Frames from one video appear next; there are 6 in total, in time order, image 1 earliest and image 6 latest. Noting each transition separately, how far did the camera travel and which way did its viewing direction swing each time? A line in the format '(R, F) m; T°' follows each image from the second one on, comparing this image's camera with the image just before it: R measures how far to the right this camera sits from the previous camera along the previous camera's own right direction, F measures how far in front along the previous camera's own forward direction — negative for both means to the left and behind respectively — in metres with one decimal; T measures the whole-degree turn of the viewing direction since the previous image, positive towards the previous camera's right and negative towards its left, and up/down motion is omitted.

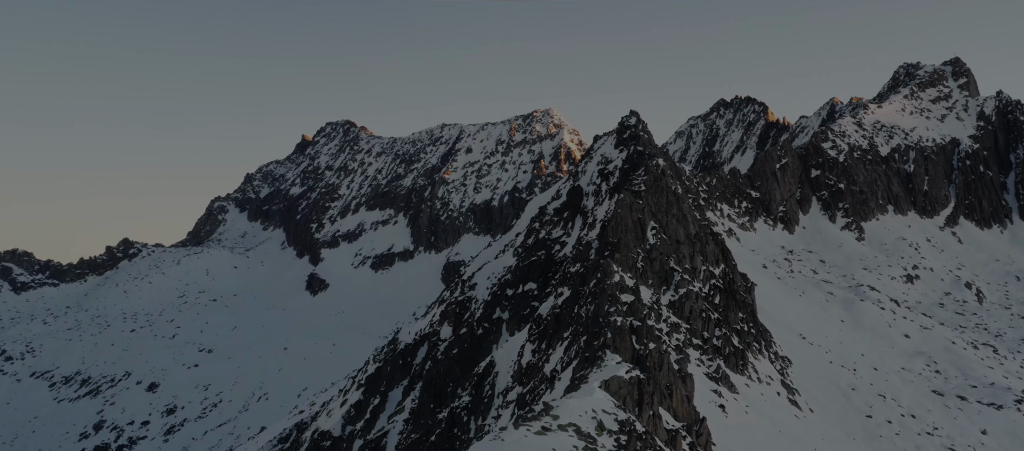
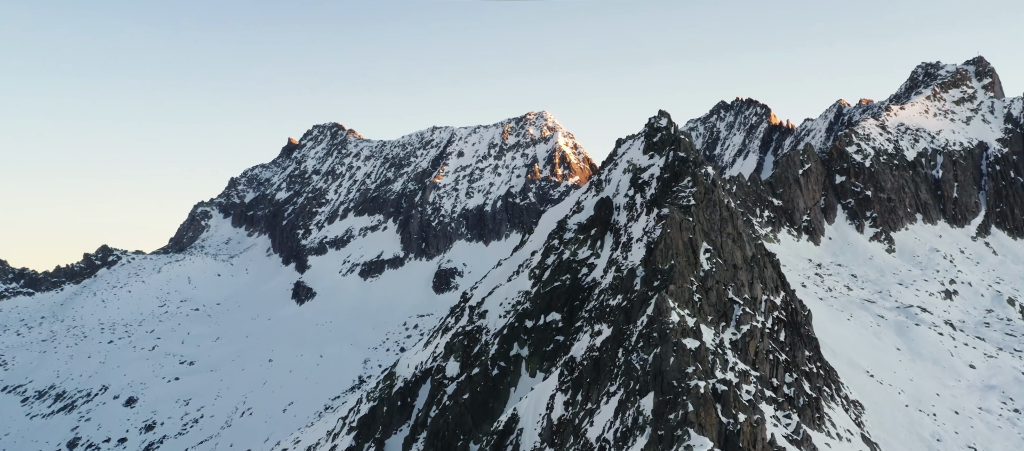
(-1.4, +6.4) m; +1°
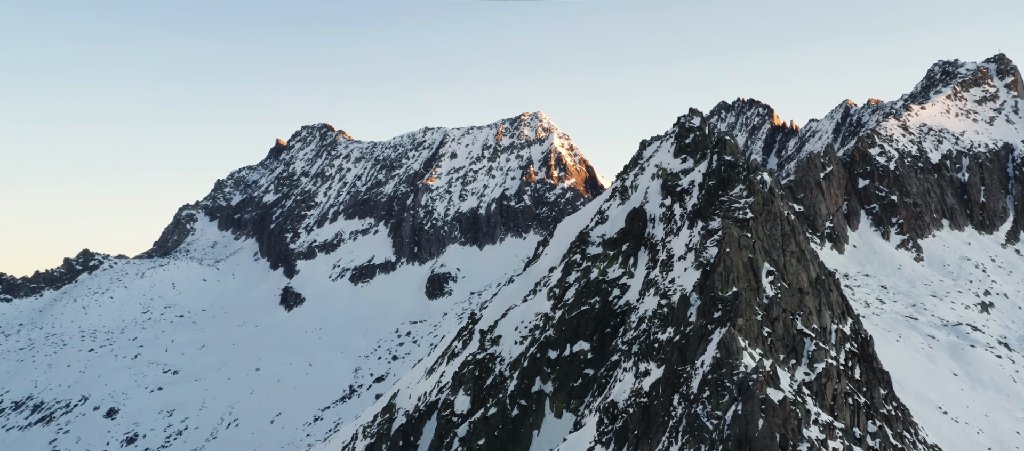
(-1.2, +5.1) m; +1°
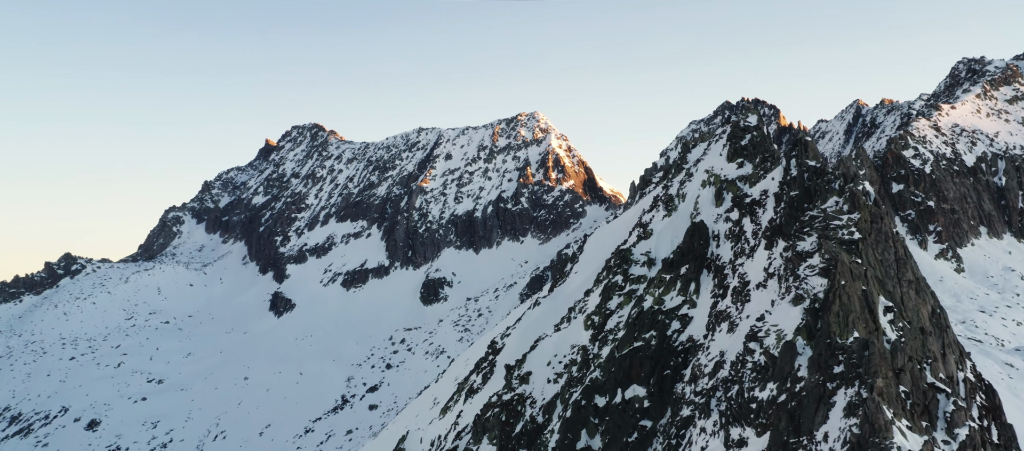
(-1.5, +5.5) m; +1°
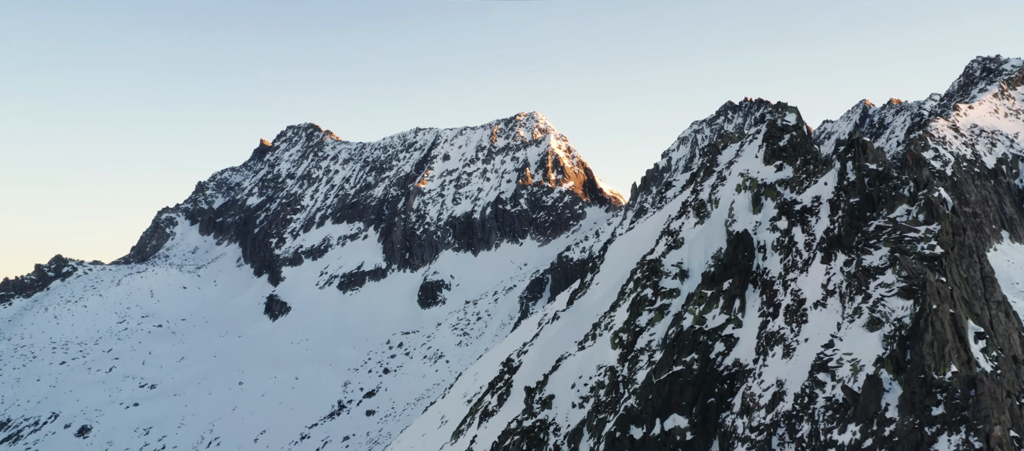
(-0.9, +2.8) m; 0°
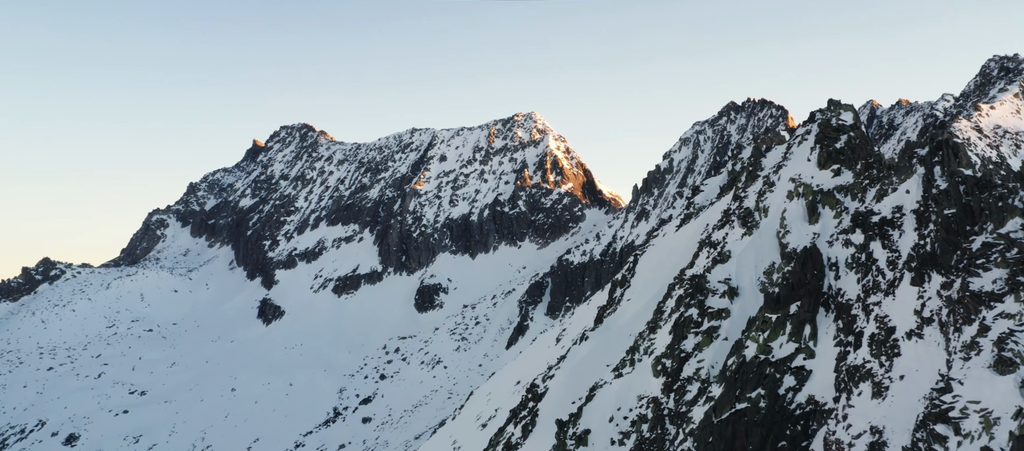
(-1.1, +3.3) m; 0°
